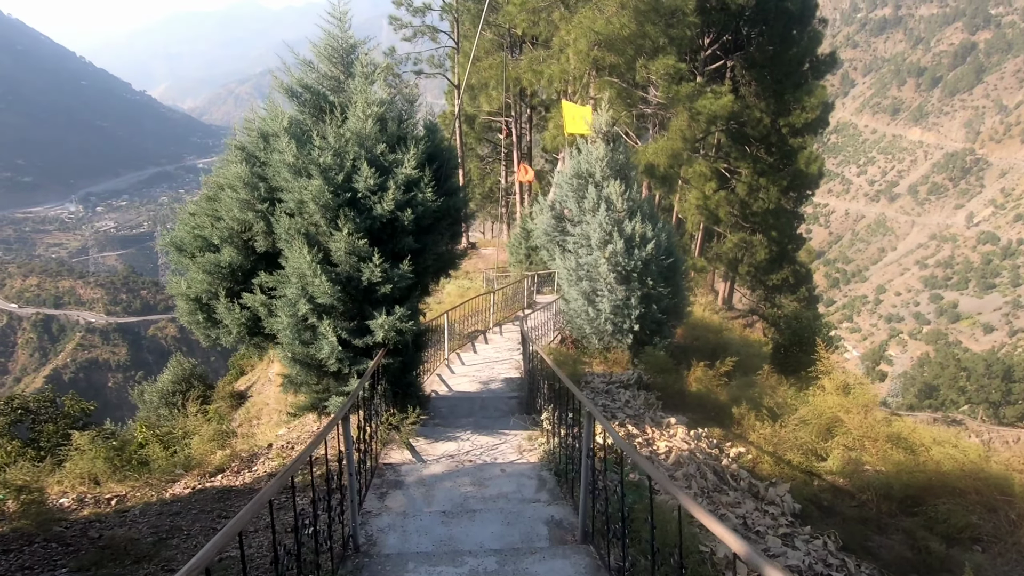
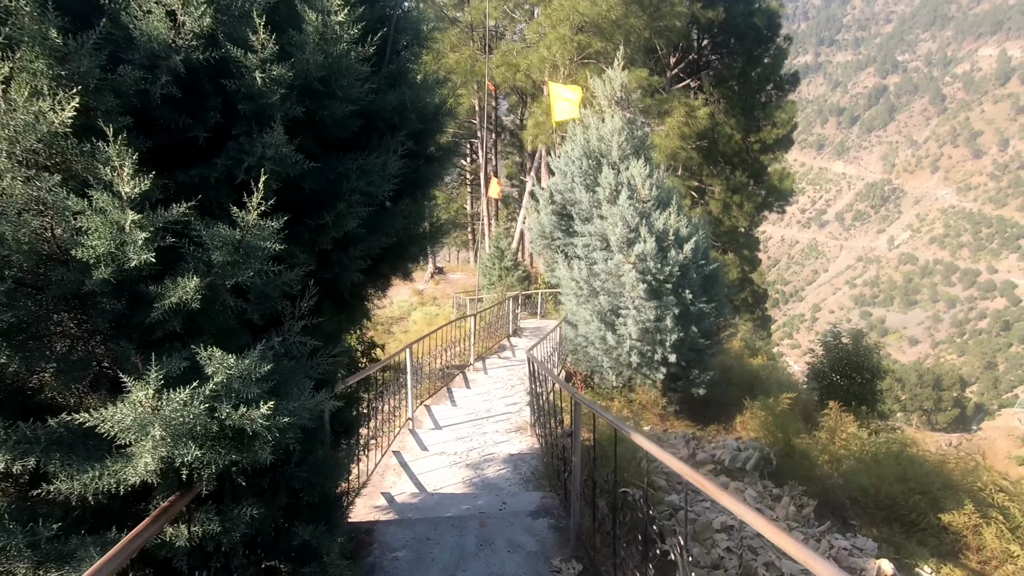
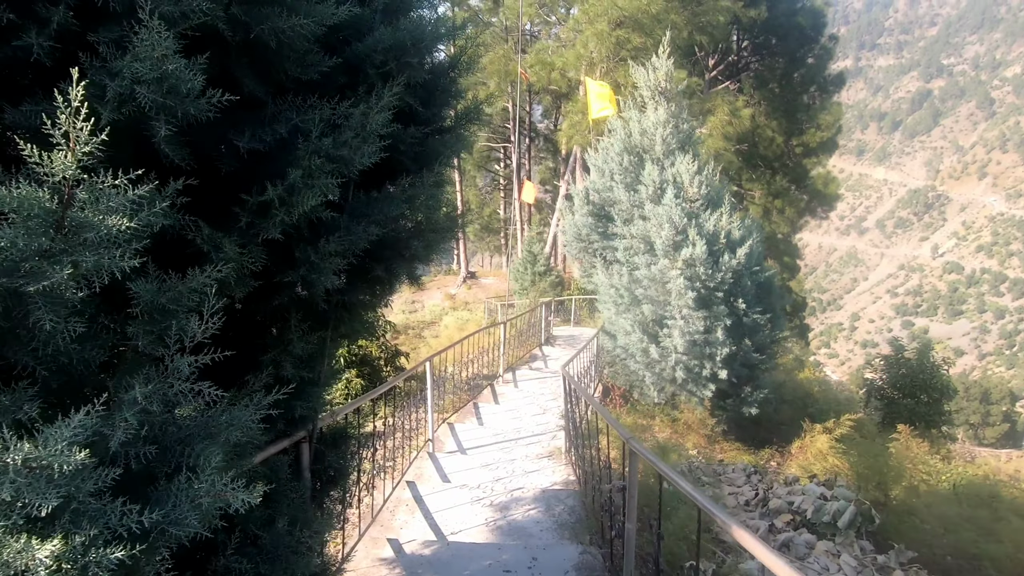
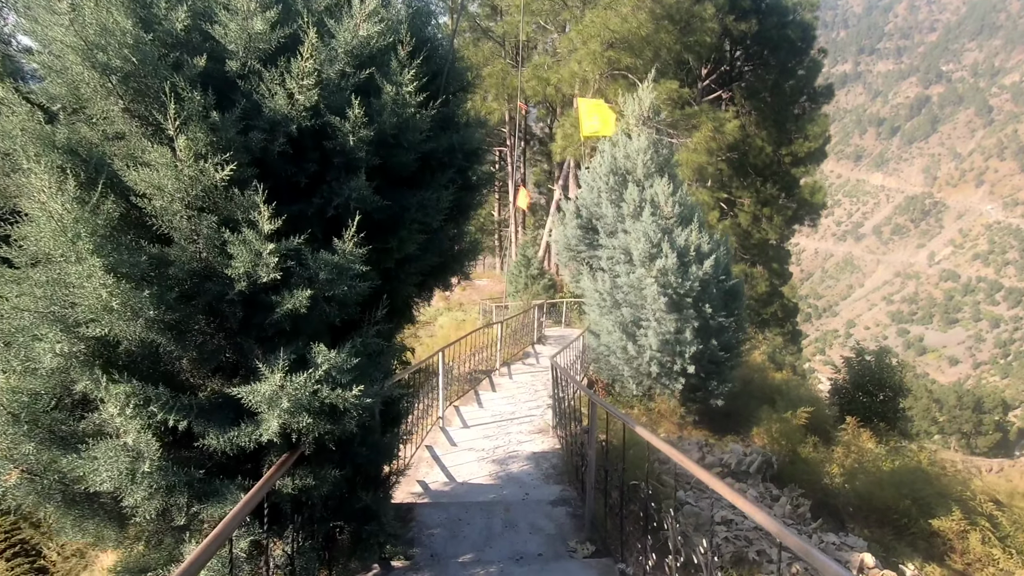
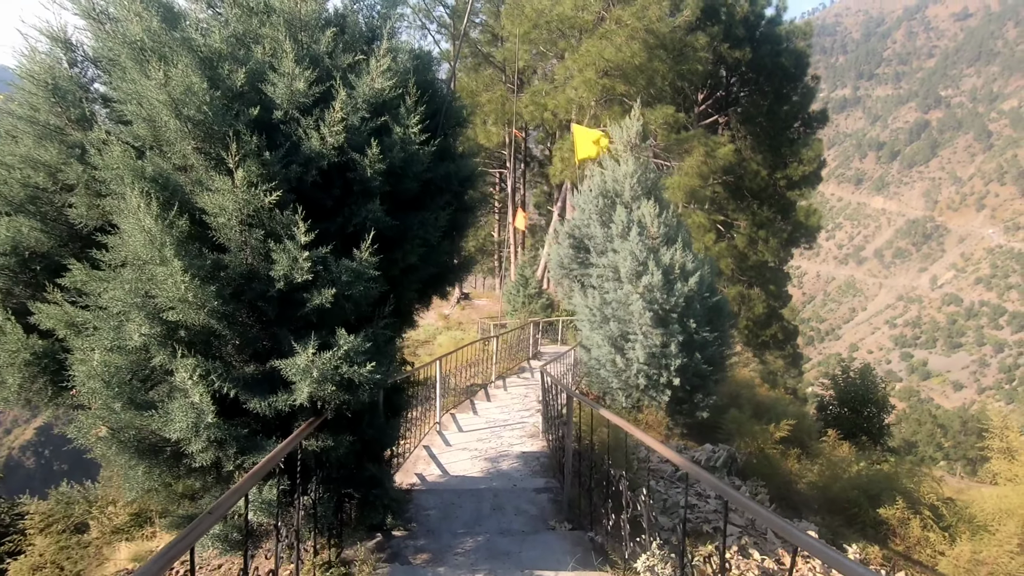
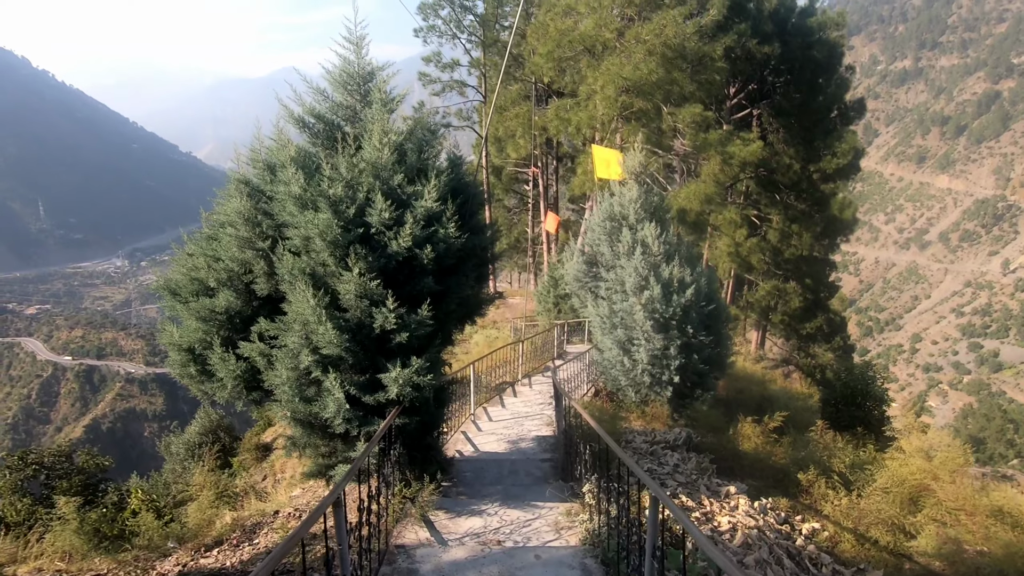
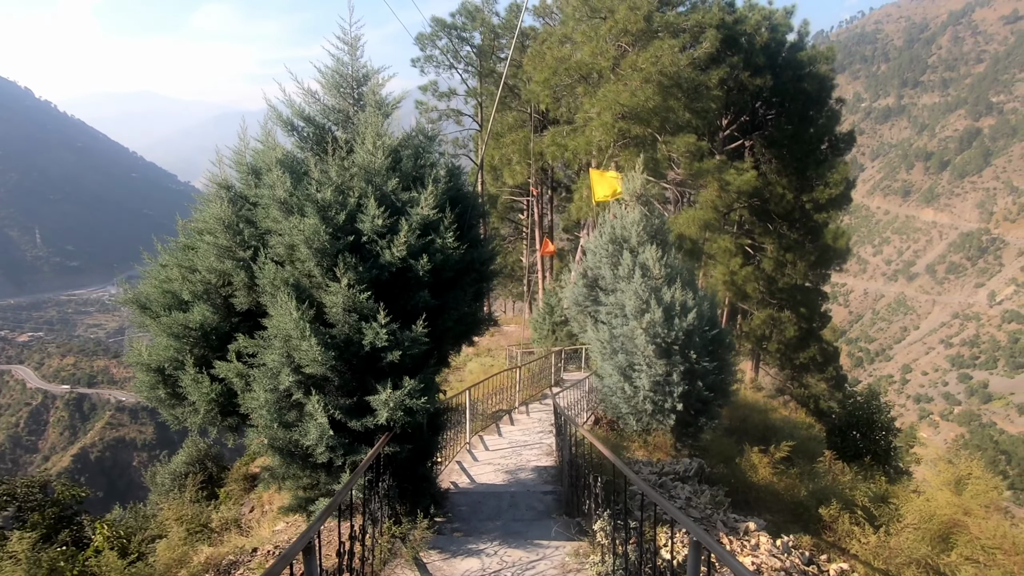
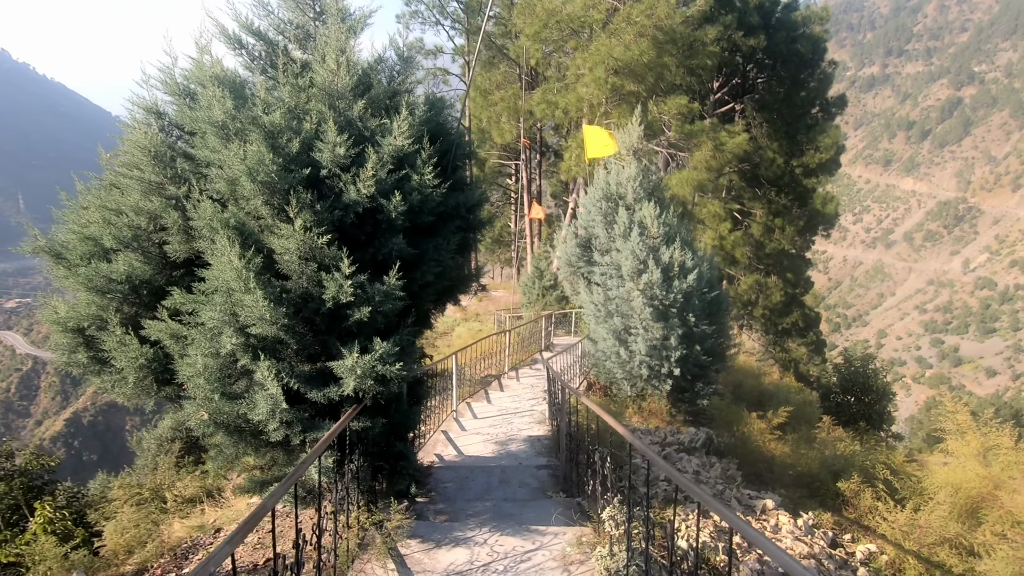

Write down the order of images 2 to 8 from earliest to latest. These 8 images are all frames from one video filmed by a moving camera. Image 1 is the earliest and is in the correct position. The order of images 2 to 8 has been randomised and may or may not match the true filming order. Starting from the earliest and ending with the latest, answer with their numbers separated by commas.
6, 7, 8, 5, 4, 2, 3
